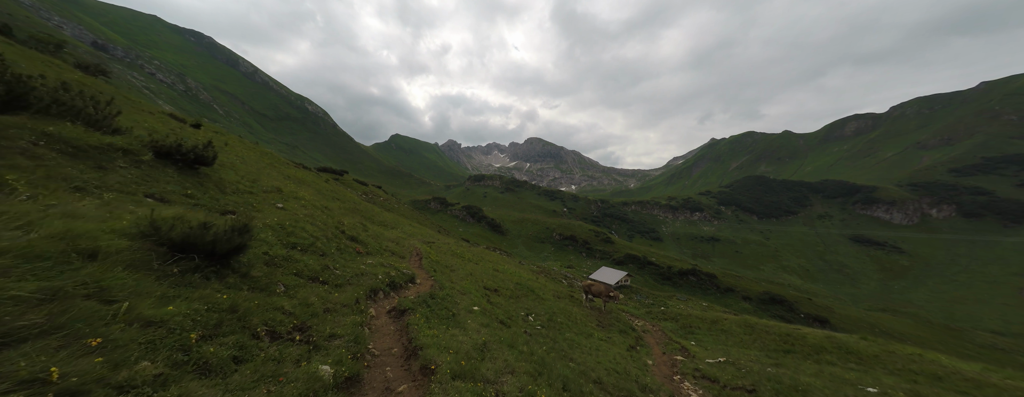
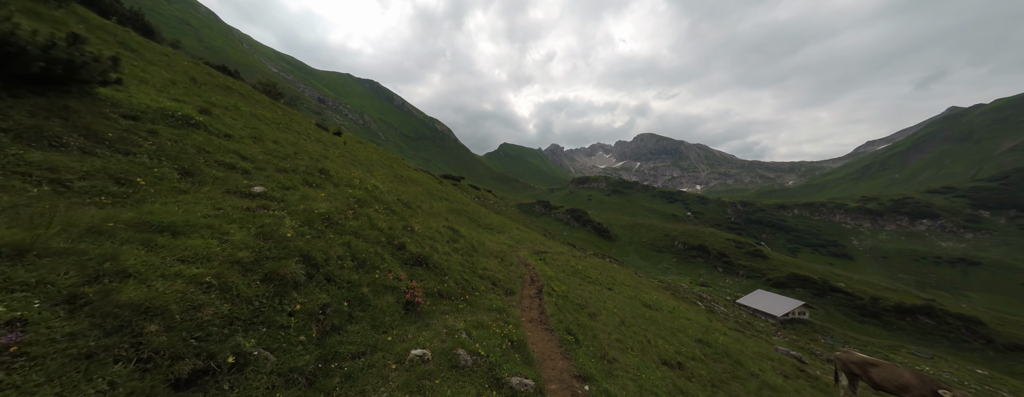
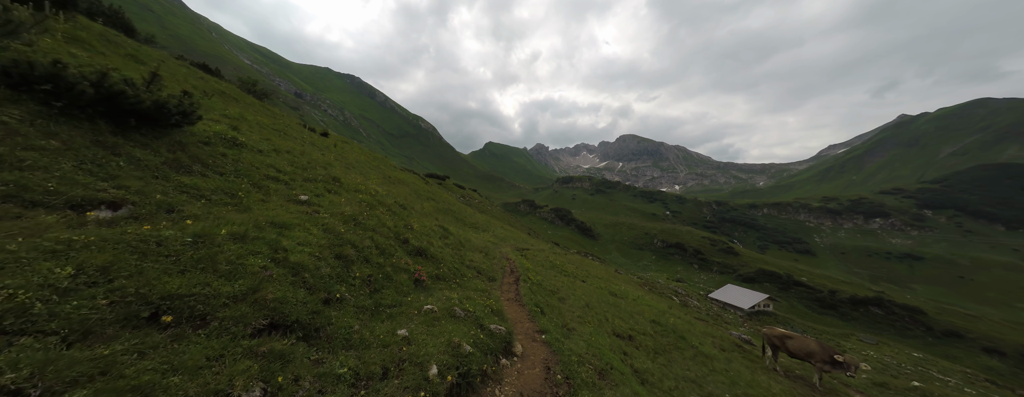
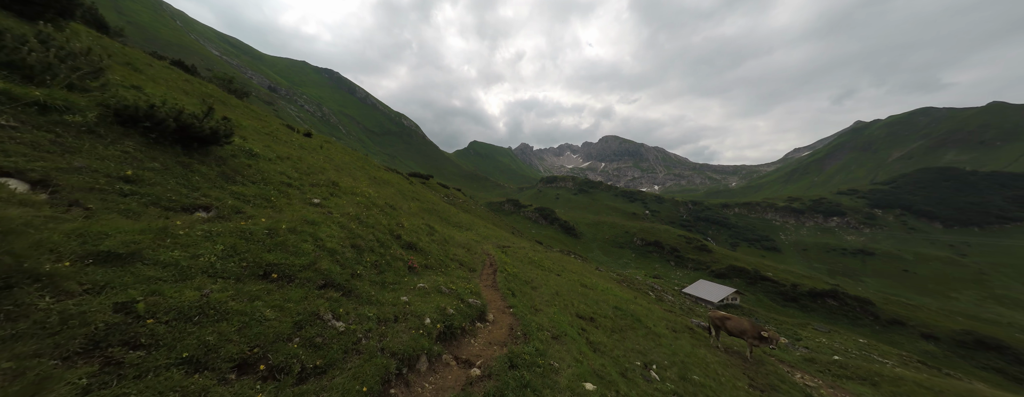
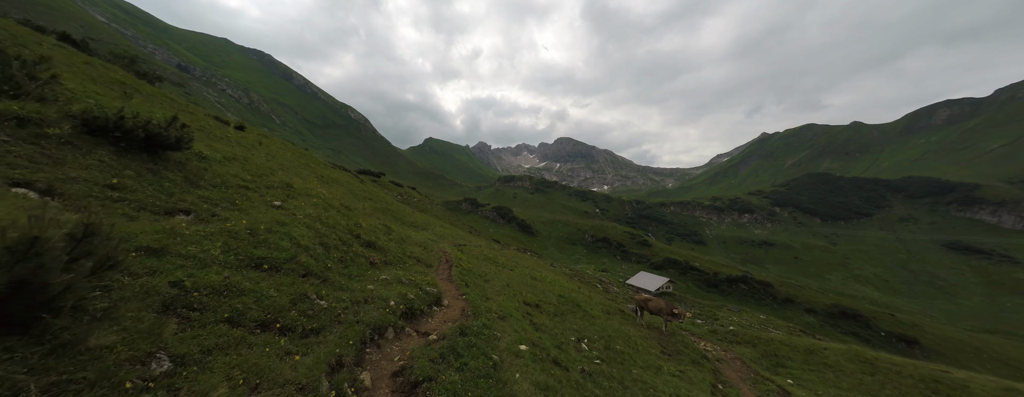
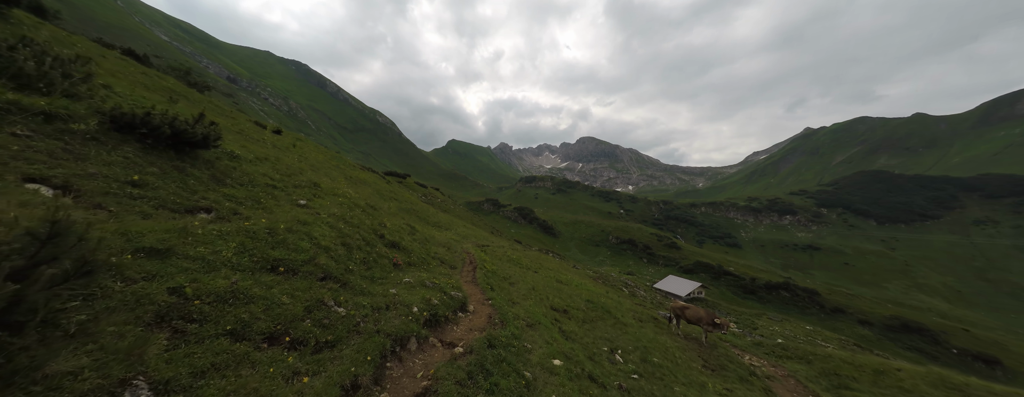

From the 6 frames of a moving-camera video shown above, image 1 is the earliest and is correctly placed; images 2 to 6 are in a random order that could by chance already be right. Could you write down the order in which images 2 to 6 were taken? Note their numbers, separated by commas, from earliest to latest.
5, 6, 4, 3, 2
